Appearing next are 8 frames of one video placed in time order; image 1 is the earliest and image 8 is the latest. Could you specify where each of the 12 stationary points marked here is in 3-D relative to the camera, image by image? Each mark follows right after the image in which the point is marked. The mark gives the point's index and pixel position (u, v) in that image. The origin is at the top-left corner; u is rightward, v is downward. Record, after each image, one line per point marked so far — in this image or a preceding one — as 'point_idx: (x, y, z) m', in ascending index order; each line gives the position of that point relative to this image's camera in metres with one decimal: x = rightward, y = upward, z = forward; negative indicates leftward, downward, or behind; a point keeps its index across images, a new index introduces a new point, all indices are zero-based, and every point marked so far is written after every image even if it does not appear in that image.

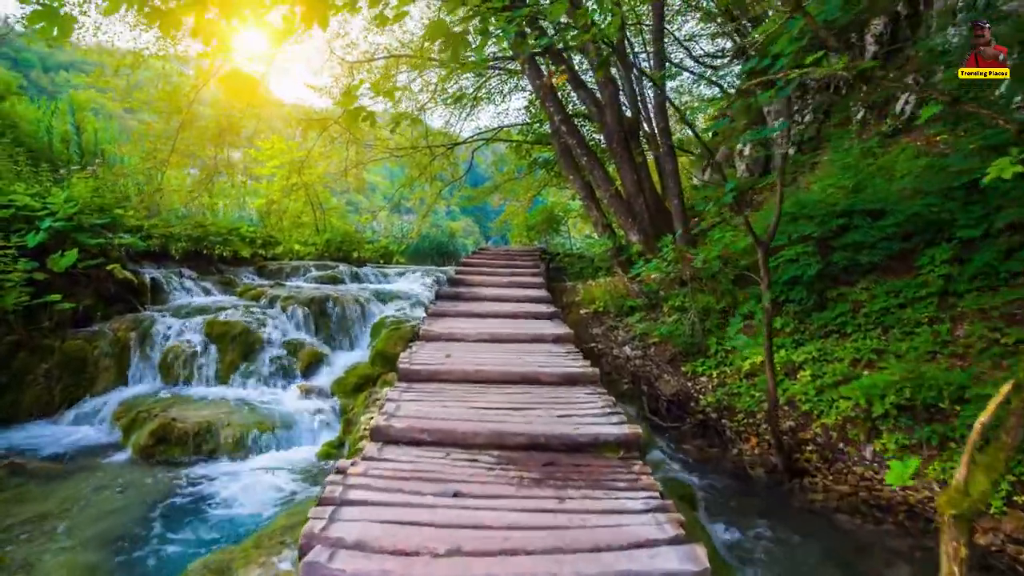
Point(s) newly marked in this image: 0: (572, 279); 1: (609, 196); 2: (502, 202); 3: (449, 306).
0: (+1.0, +0.1, +8.7) m
1: (+1.0, +0.9, +5.7) m
2: (-0.2, +2.0, +13.1) m
3: (-0.5, -0.1, +4.7) m
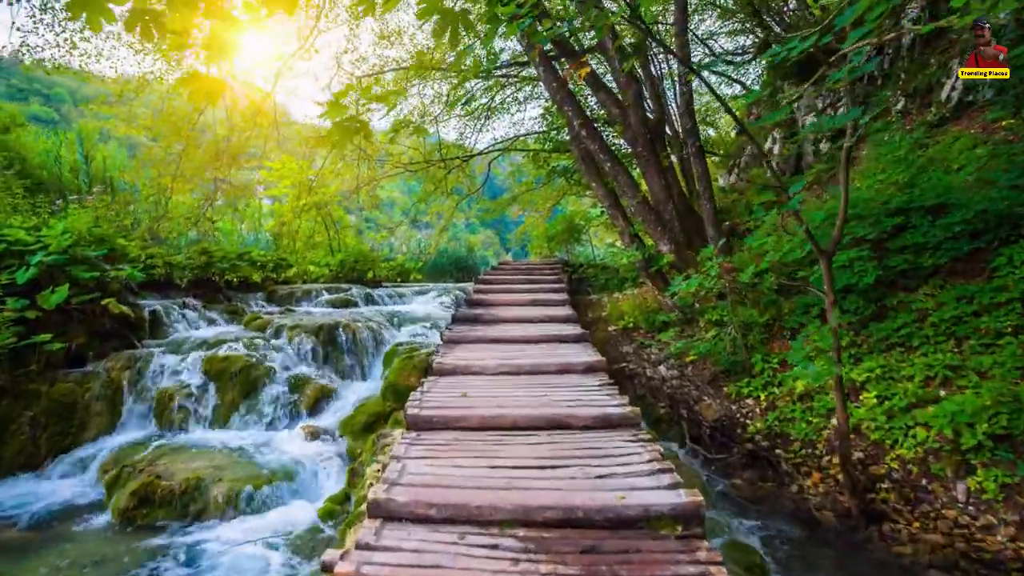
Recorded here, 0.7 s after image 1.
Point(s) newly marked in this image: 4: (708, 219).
0: (+1.3, -0.1, +8.3) m
1: (+1.2, +0.8, +5.2) m
2: (+0.2, +1.7, +12.7) m
3: (-0.4, -0.3, +4.3) m
4: (+2.1, +0.7, +5.9) m
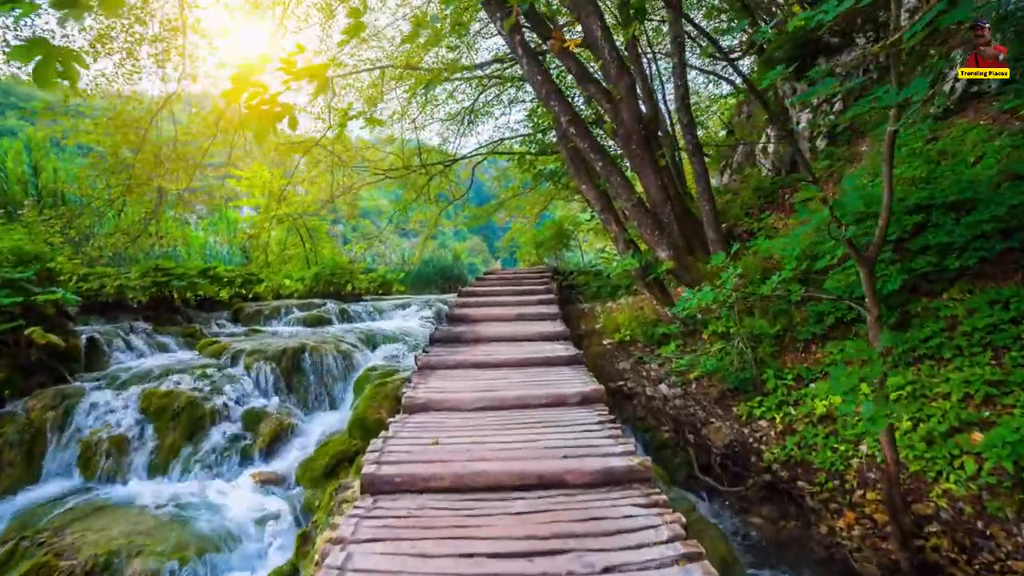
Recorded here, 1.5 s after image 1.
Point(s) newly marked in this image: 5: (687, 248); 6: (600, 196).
0: (+1.1, -0.2, +7.8) m
1: (+1.0, +0.7, +4.8) m
2: (-0.1, +1.5, +12.3) m
3: (-0.5, -0.4, +3.8) m
4: (+1.9, +0.7, +5.4) m
5: (+1.6, +0.4, +5.0) m
6: (+0.8, +0.9, +5.3) m
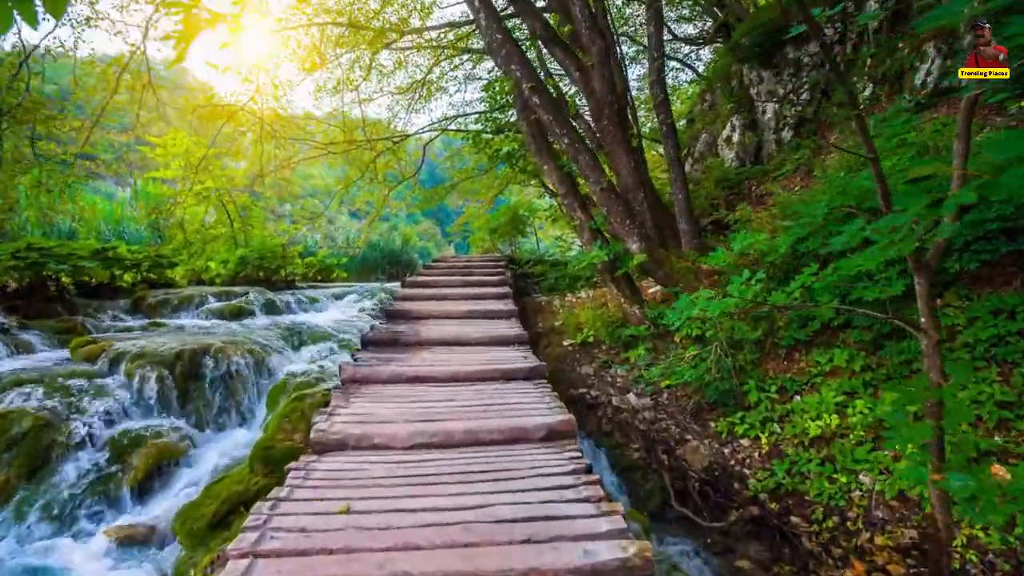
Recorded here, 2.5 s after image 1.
0: (+0.5, -0.1, +7.3) m
1: (+0.7, +0.7, +4.2) m
2: (-1.1, +1.8, +11.6) m
3: (-0.8, -0.4, +3.2) m
4: (+1.5, +0.7, +4.9) m
5: (+1.2, +0.4, +4.5) m
6: (+0.4, +0.9, +4.7) m
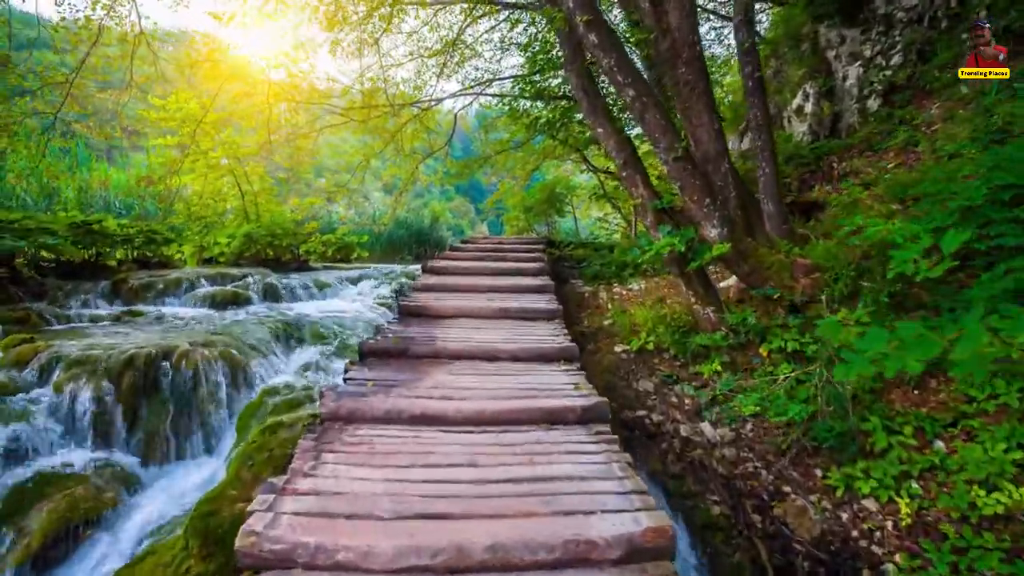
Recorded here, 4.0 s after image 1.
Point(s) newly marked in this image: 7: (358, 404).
0: (+0.9, +0.1, +6.3) m
1: (+1.0, +0.8, +3.3) m
2: (-0.4, +2.1, +10.6) m
3: (-0.6, -0.4, +2.3) m
4: (+1.8, +0.7, +3.9) m
5: (+1.5, +0.4, +3.5) m
6: (+0.7, +1.0, +3.7) m
7: (-0.6, -0.4, +2.1) m
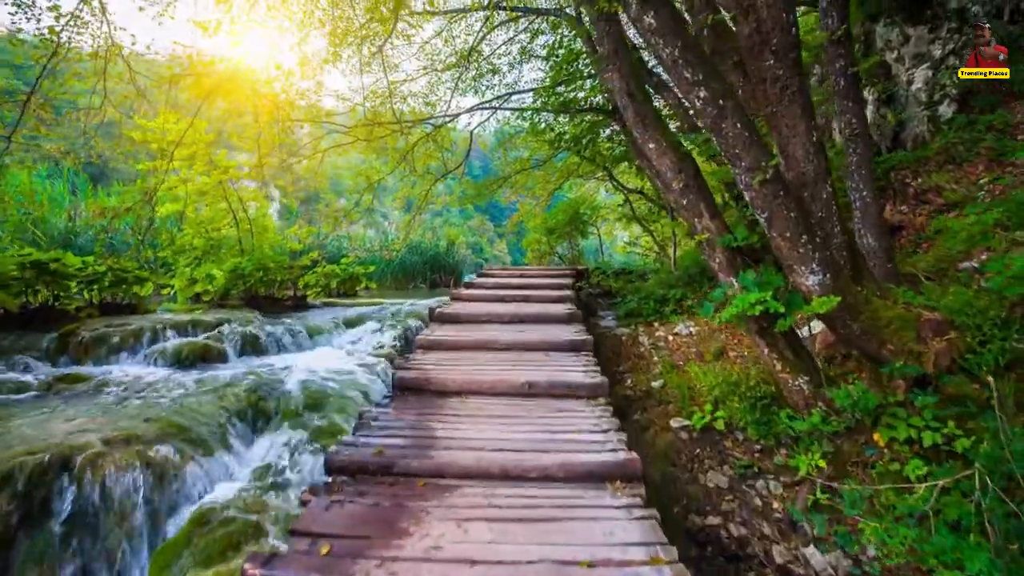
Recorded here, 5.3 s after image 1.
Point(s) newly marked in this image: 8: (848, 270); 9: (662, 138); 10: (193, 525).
0: (+1.1, -0.3, +5.5) m
1: (+1.1, +0.5, +2.4) m
2: (0.0, +1.6, +9.9) m
3: (-0.5, -0.7, +1.5) m
4: (+1.9, +0.4, +3.1) m
5: (+1.6, +0.1, +2.7) m
6: (+0.9, +0.6, +2.9) m
7: (-0.5, -0.7, +1.2) m
8: (+1.6, +0.1, +2.6) m
9: (+0.8, +0.8, +3.0) m
10: (-1.1, -0.8, +2.1) m
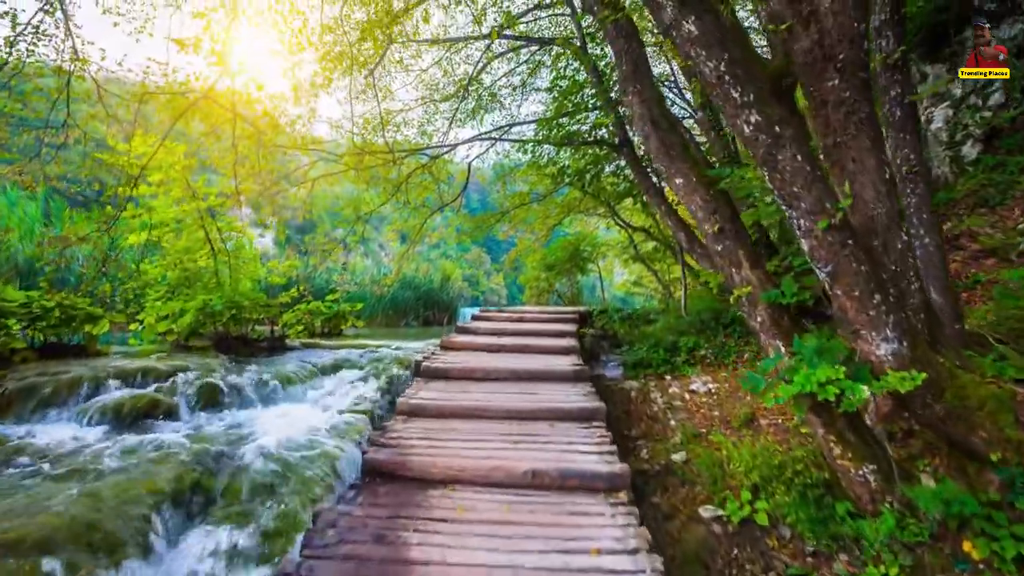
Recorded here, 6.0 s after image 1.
0: (+1.1, -0.7, +5.0) m
1: (+1.1, +0.2, +2.0) m
2: (0.0, +0.9, +9.4) m
3: (-0.5, -0.8, +1.0) m
4: (+1.9, +0.1, +2.6) m
5: (+1.6, -0.2, +2.2) m
6: (+0.9, +0.4, +2.5) m
7: (-0.5, -0.9, +0.7) m
8: (+1.6, -0.2, +2.1) m
9: (+0.8, +0.5, +2.5) m
10: (-1.2, -1.0, +1.5) m
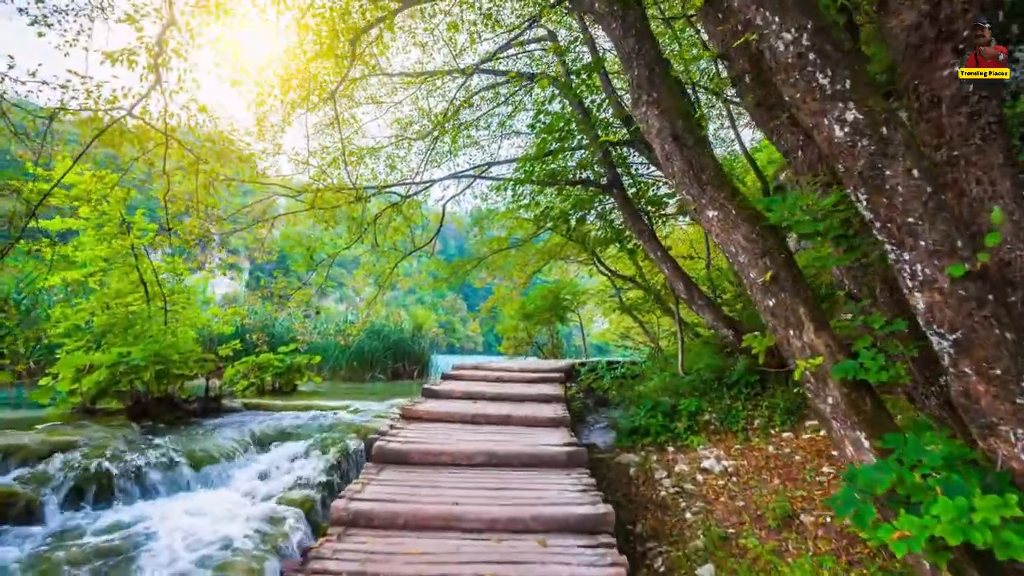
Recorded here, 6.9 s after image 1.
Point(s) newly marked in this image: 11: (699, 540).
0: (+0.9, -1.2, +4.3) m
1: (+1.0, 0.0, +1.3) m
2: (-0.4, +0.1, +8.8) m
3: (-0.5, -0.9, +0.2) m
4: (+1.9, -0.1, +2.0) m
5: (+1.6, -0.4, +1.5) m
6: (+0.8, +0.1, +1.8) m
7: (-0.5, -0.9, -0.1) m
8: (+1.5, -0.4, +1.5) m
9: (+0.7, +0.3, +1.9) m
10: (-1.2, -1.1, +0.7) m
11: (+0.9, -1.2, +2.8) m
